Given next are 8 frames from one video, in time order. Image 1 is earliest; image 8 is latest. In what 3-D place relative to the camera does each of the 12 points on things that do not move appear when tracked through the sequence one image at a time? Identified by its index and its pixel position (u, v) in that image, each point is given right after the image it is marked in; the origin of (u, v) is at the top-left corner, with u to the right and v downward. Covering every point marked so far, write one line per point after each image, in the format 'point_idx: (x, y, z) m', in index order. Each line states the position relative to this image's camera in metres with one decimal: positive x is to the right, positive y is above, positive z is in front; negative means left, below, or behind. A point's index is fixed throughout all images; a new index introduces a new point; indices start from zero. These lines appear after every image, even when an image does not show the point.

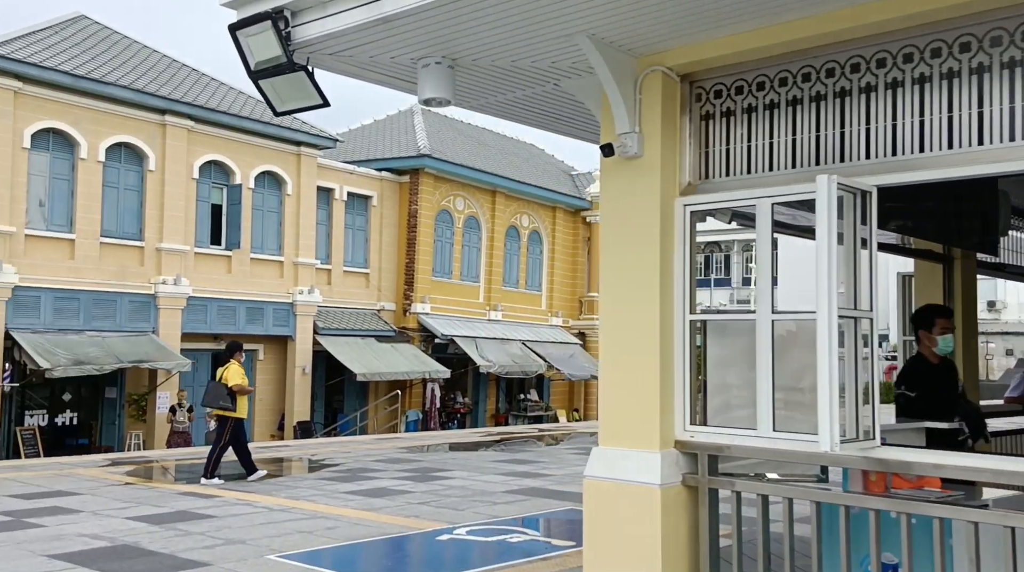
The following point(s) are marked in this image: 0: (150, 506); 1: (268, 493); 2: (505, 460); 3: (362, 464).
0: (-3.3, -2.0, +9.8) m
1: (-2.5, -2.1, +10.7) m
2: (-0.1, -2.3, +14.2) m
3: (-1.9, -2.3, +13.9) m
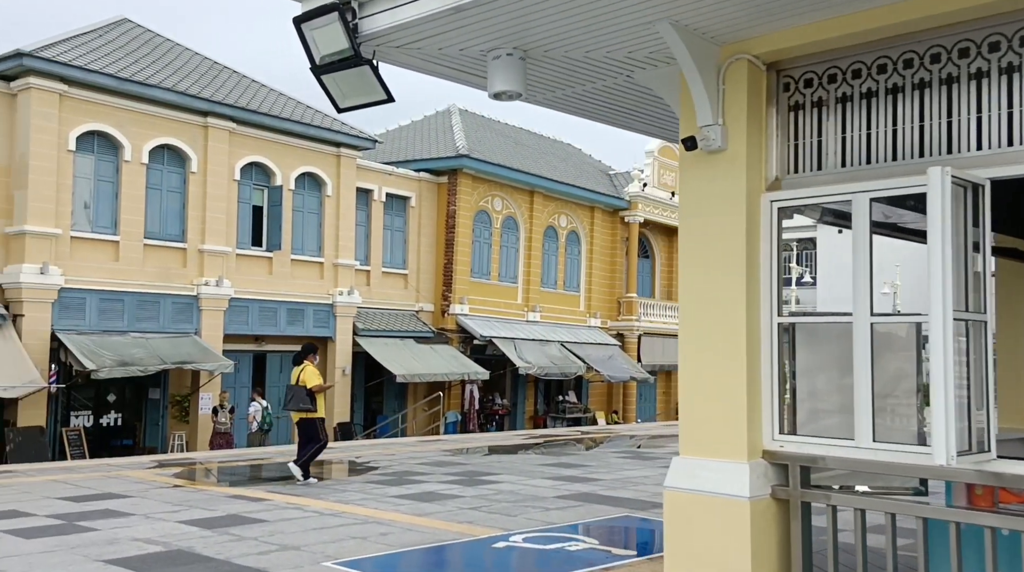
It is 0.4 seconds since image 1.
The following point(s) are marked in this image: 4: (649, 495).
0: (-2.8, -2.0, +9.7) m
1: (-2.0, -2.1, +10.6) m
2: (+0.5, -2.3, +14.0) m
3: (-1.3, -2.4, +13.8) m
4: (+1.4, -2.1, +10.6) m
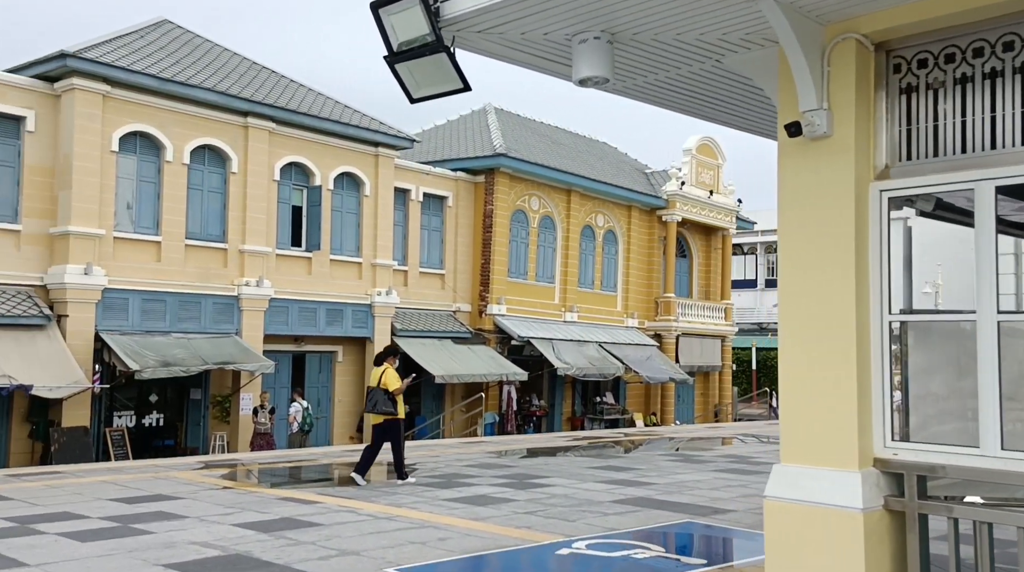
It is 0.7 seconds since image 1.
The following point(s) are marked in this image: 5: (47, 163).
0: (-2.3, -2.0, +9.6) m
1: (-1.4, -2.1, +10.5) m
2: (+1.2, -2.3, +13.8) m
3: (-0.7, -2.4, +13.7) m
4: (+1.9, -2.1, +10.4) m
5: (-8.5, +2.2, +19.4) m
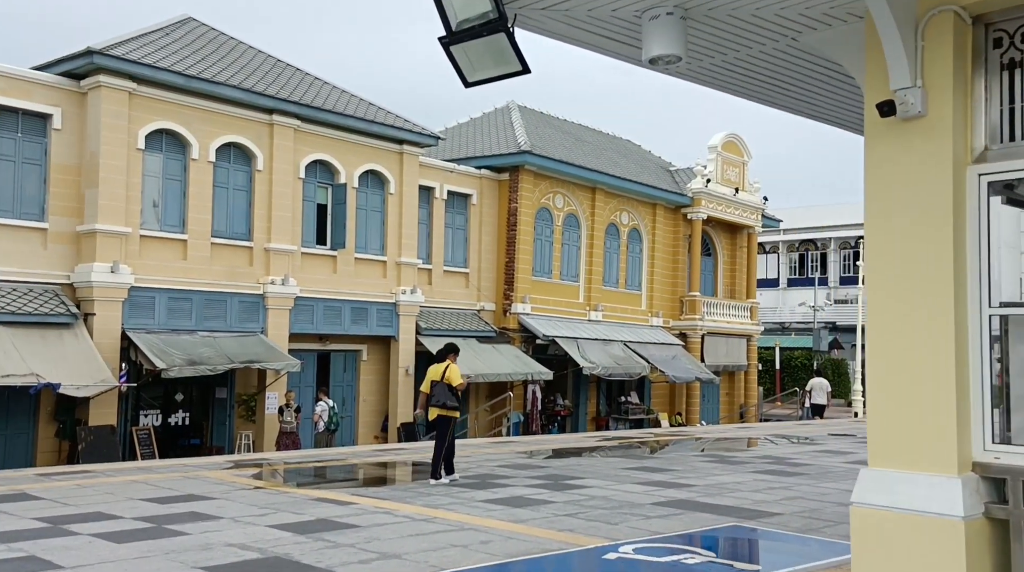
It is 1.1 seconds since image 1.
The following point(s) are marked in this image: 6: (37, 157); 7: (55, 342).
0: (-2.0, -2.0, +9.4) m
1: (-1.1, -2.1, +10.3) m
2: (+1.6, -2.3, +13.6) m
3: (-0.3, -2.3, +13.5) m
4: (+2.3, -2.1, +10.1) m
5: (-8.0, +2.3, +19.3) m
6: (-8.4, +2.3, +18.9) m
7: (-7.8, -1.0, +18.2) m
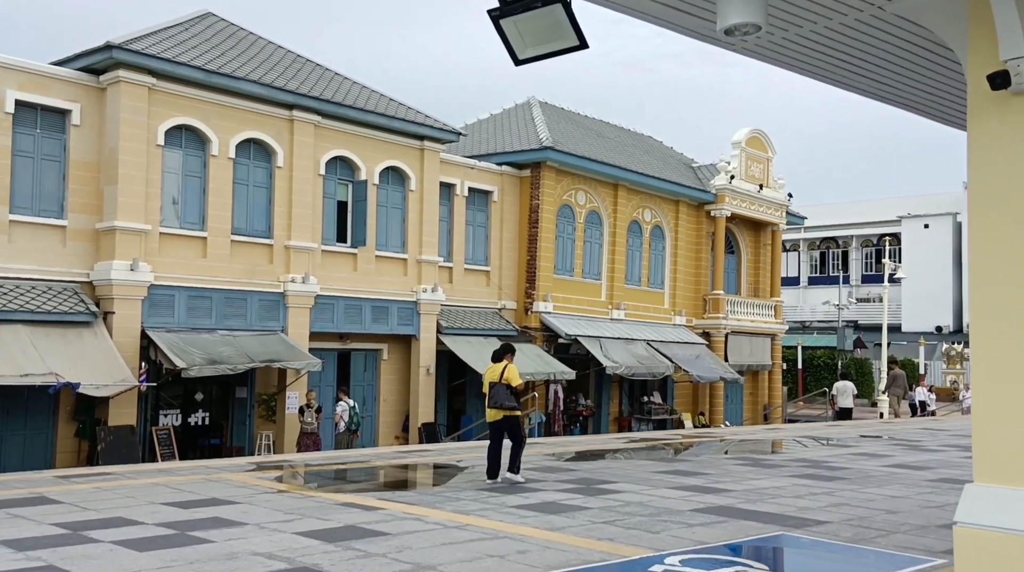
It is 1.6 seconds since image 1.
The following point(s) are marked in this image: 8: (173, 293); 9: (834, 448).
0: (-1.7, -2.0, +9.1) m
1: (-0.7, -2.1, +10.0) m
2: (+1.9, -2.3, +13.2) m
3: (+0.1, -2.3, +13.1) m
4: (+2.6, -2.0, +9.7) m
5: (-7.5, +2.3, +19.1) m
6: (-8.0, +2.3, +18.6) m
7: (-7.4, -0.9, +17.9) m
8: (-6.3, -0.1, +19.8) m
9: (+5.2, -2.6, +17.3) m
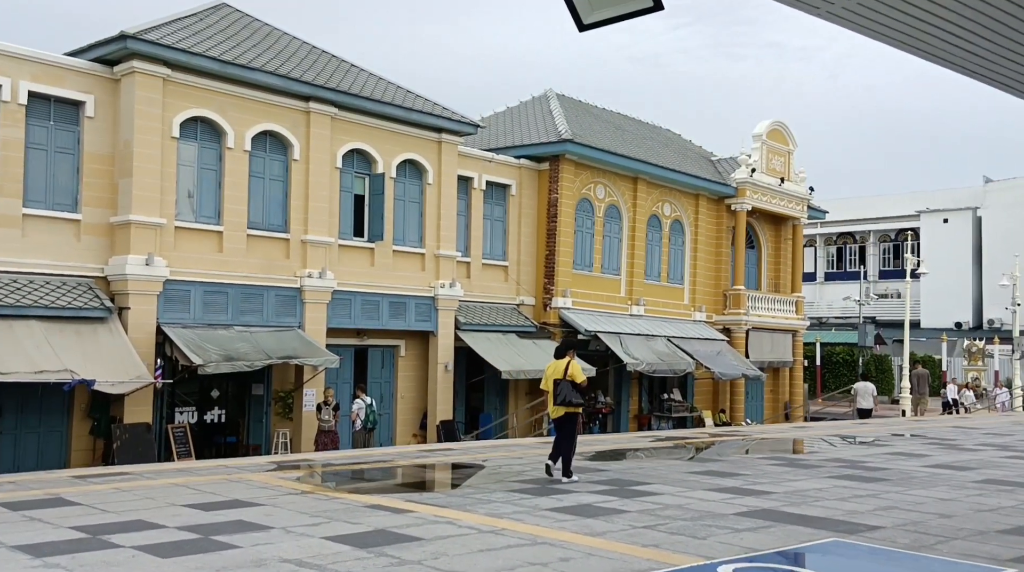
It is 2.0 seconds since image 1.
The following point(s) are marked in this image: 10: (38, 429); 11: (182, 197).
0: (-1.4, -1.9, +8.7) m
1: (-0.4, -2.0, +9.6) m
2: (+2.3, -2.2, +12.8) m
3: (+0.4, -2.2, +12.7) m
4: (+2.9, -2.0, +9.3) m
5: (-7.1, +2.4, +18.7) m
6: (-7.6, +2.4, +18.3) m
7: (-7.0, -0.8, +17.6) m
8: (-5.9, 0.0, +19.4) m
9: (+5.6, -2.6, +16.8) m
10: (-7.8, -2.3, +17.5) m
11: (-6.1, +1.6, +19.5) m
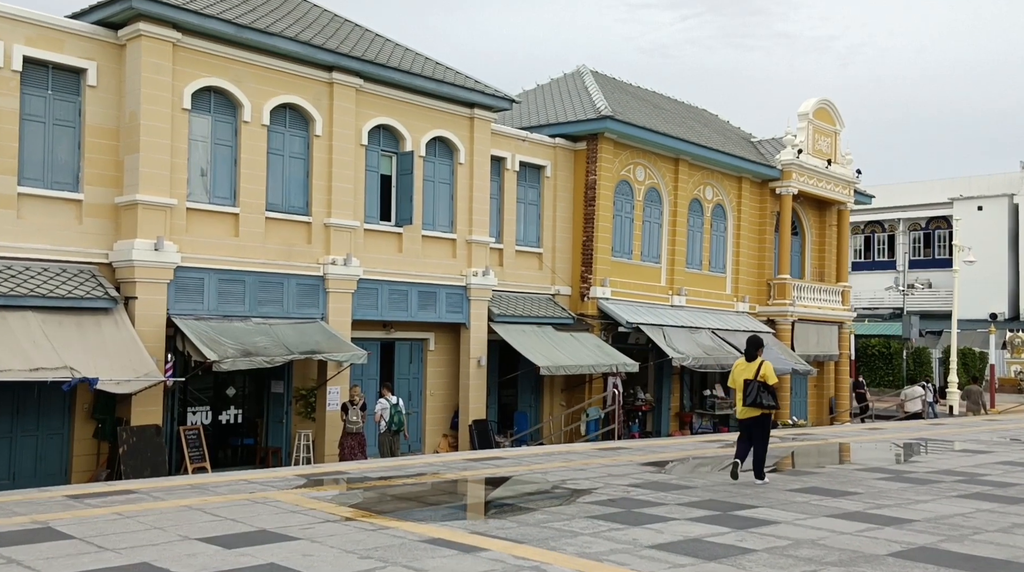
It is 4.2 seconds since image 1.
0: (-0.7, -1.8, +6.9) m
1: (+0.3, -1.9, +7.7) m
2: (+3.0, -2.1, +10.9) m
3: (+1.1, -2.1, +10.9) m
4: (+3.6, -1.9, +7.4) m
5: (-6.4, +2.6, +16.9) m
6: (-6.8, +2.6, +16.5) m
7: (-6.2, -0.7, +15.8) m
8: (-5.1, +0.2, +17.6) m
9: (+6.4, -2.4, +14.9) m
10: (-7.0, -2.2, +15.7) m
11: (-5.3, +1.8, +17.7) m
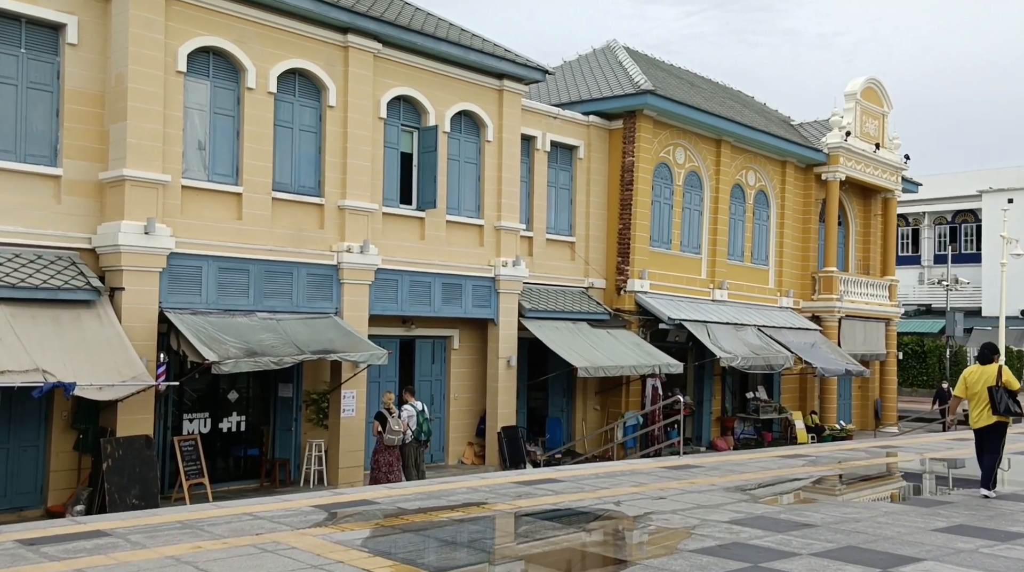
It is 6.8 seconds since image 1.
0: (-0.1, -1.7, +4.6) m
1: (+0.9, -1.8, +5.5) m
2: (+3.6, -2.0, +8.7) m
3: (+1.7, -2.0, +8.6) m
4: (+4.2, -1.8, +5.2) m
5: (-5.7, +2.7, +14.6) m
6: (-6.2, +2.8, +14.2) m
7: (-5.6, -0.5, +13.5) m
8: (-4.5, +0.3, +15.4) m
9: (+7.0, -2.2, +12.7) m
10: (-6.4, -2.0, +13.5) m
11: (-4.7, +2.0, +15.5) m
